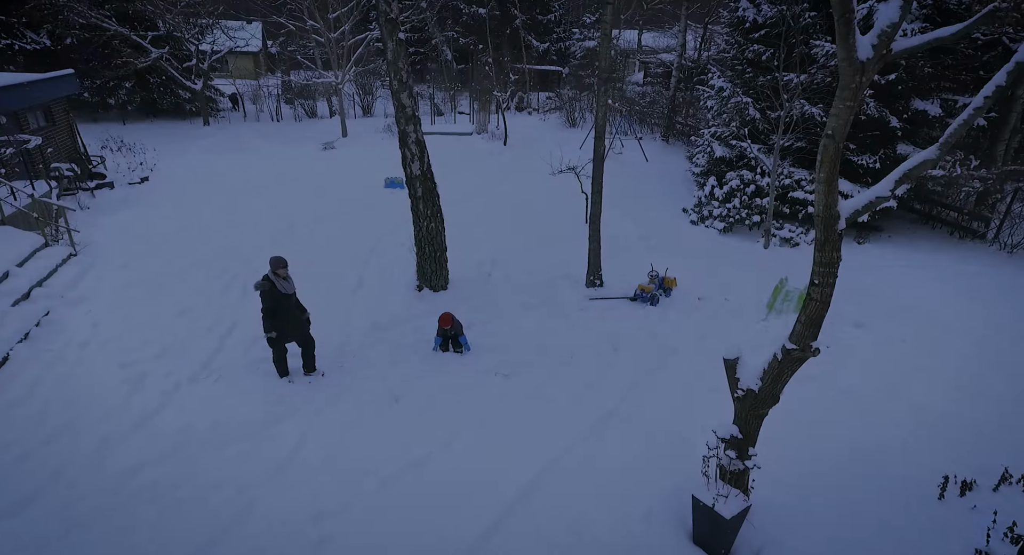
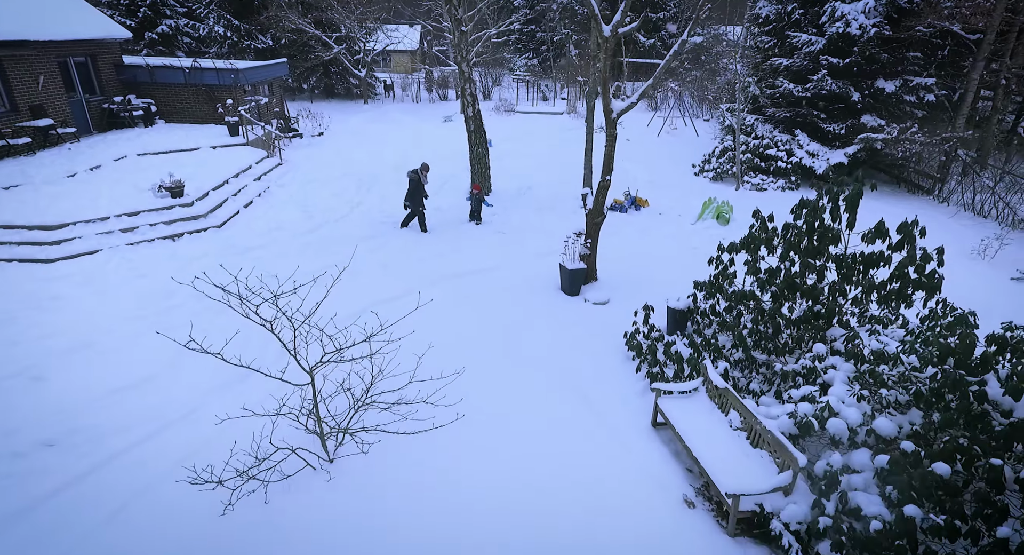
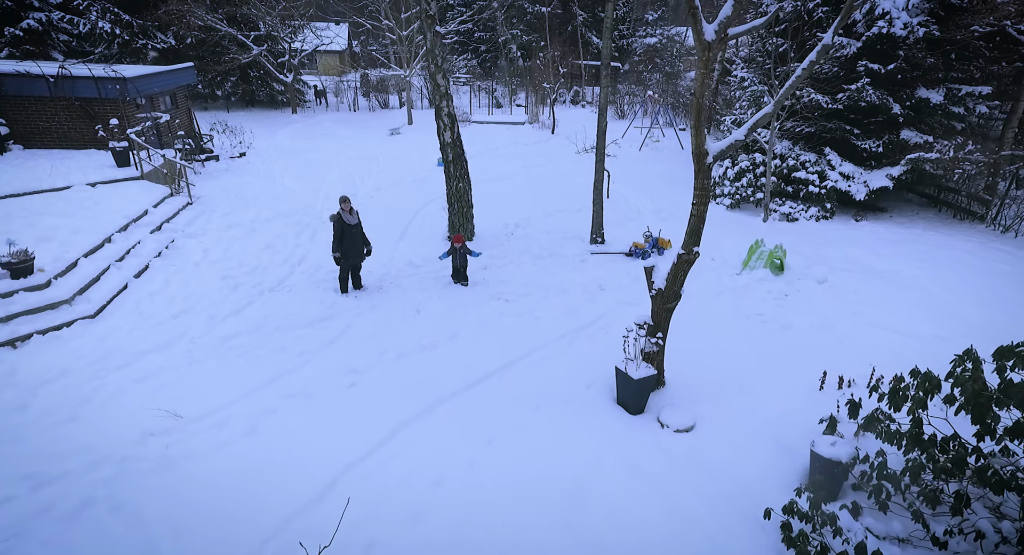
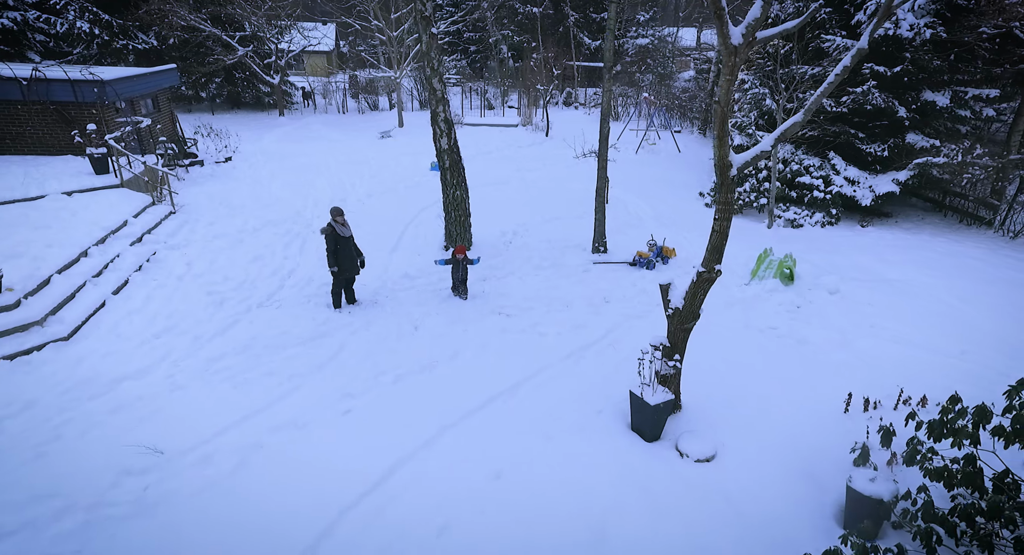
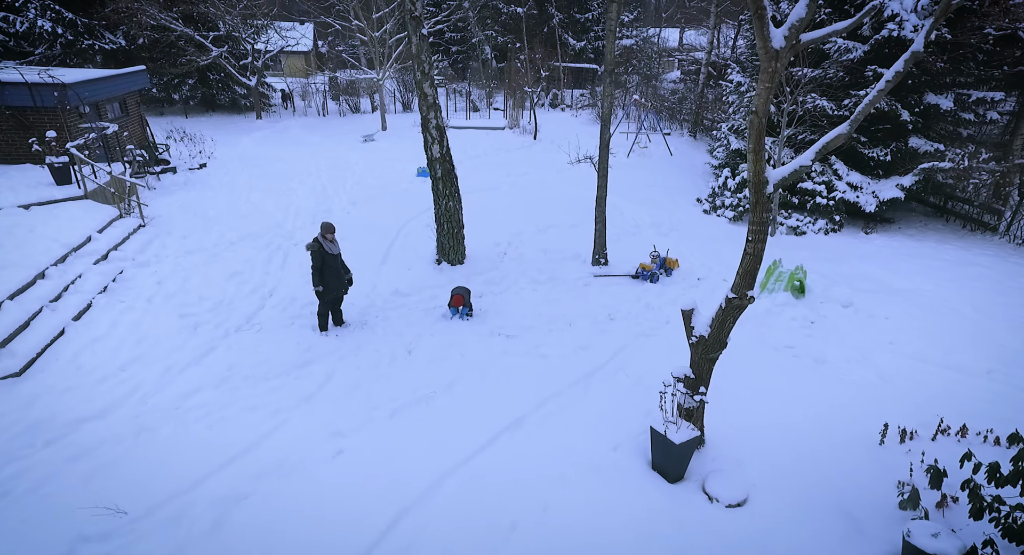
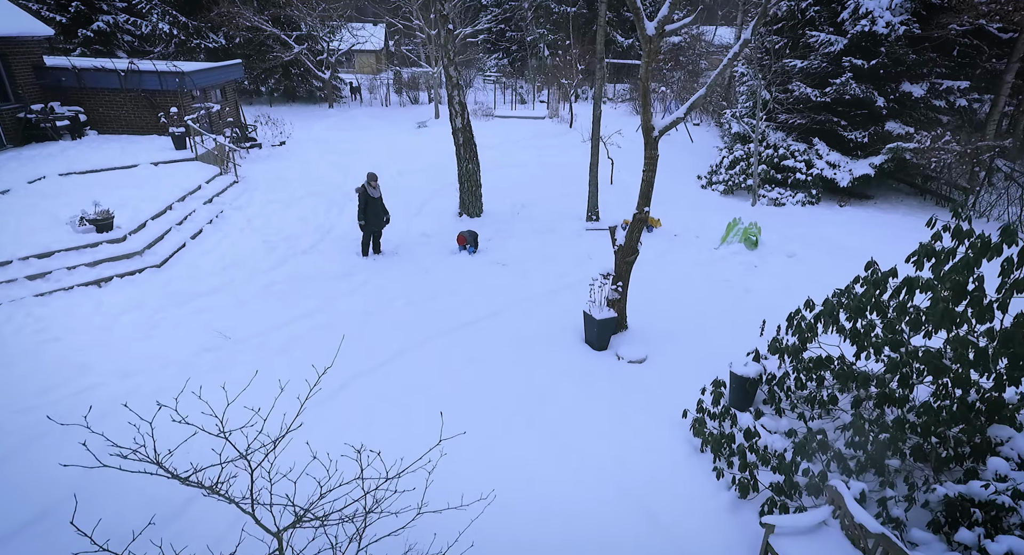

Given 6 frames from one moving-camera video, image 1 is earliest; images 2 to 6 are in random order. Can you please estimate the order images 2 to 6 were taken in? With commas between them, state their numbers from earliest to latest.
5, 4, 3, 6, 2
